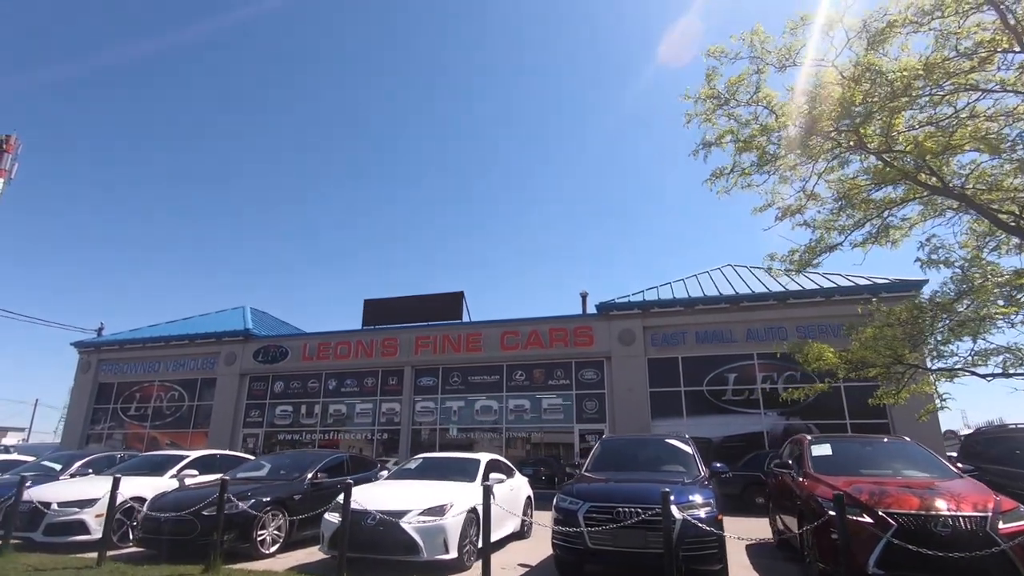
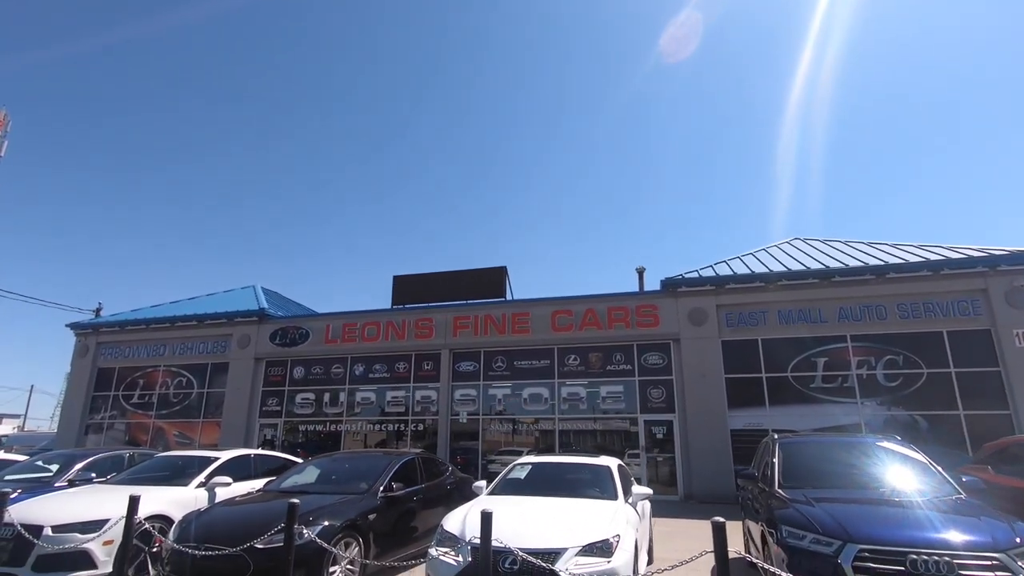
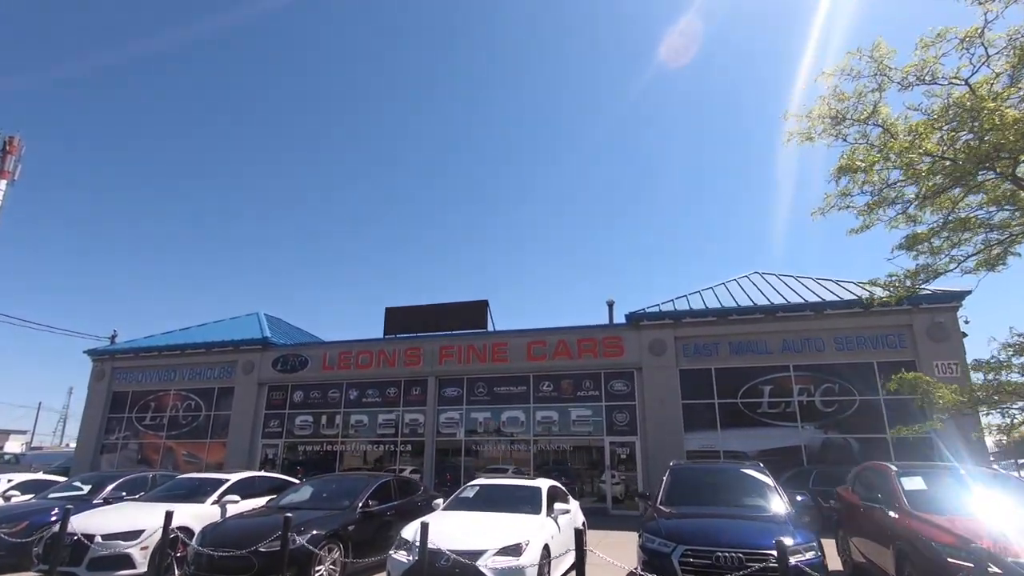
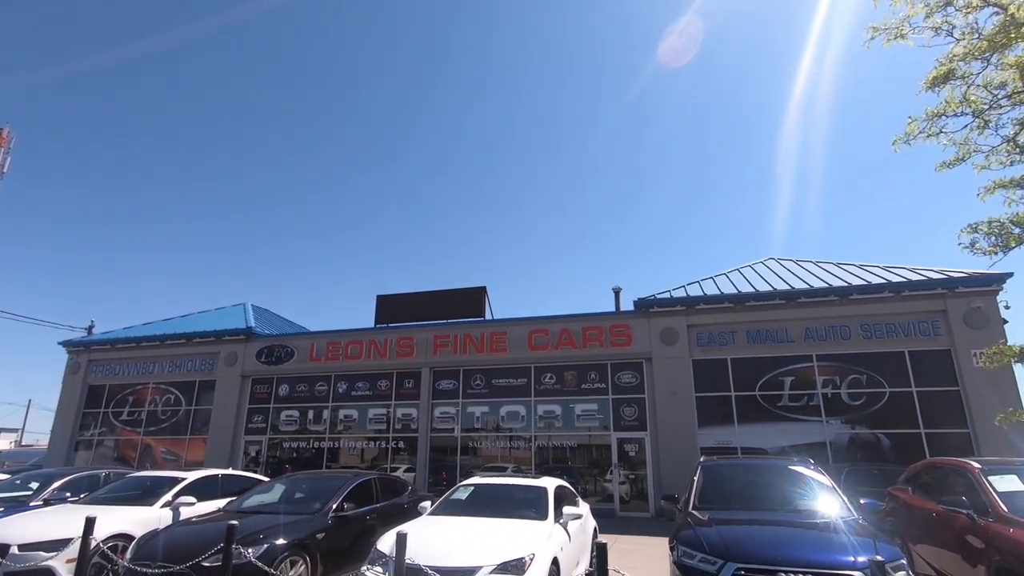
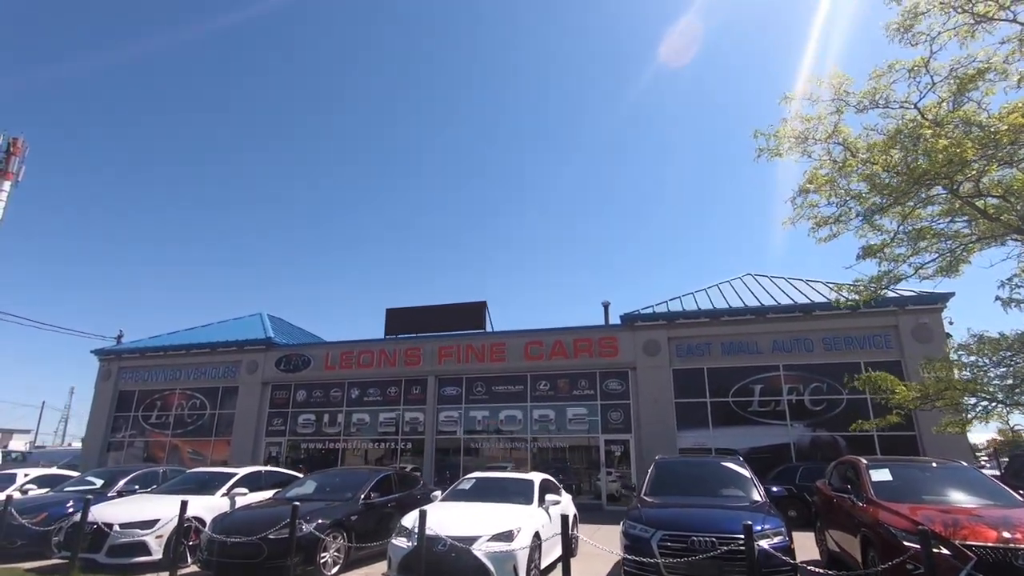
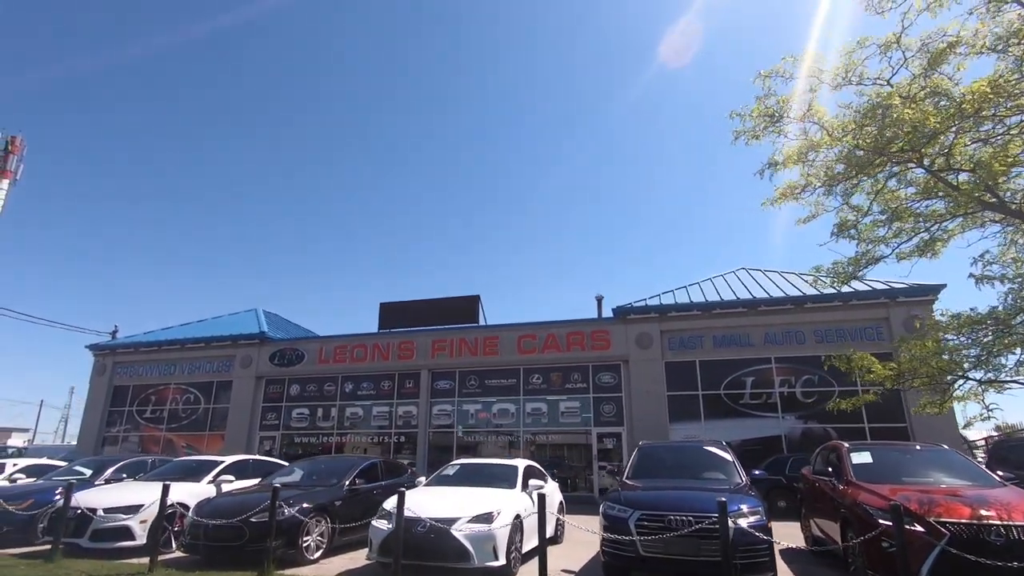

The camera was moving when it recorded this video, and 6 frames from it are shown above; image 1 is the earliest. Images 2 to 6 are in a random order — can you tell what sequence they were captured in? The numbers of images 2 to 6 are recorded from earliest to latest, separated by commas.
6, 5, 3, 4, 2
